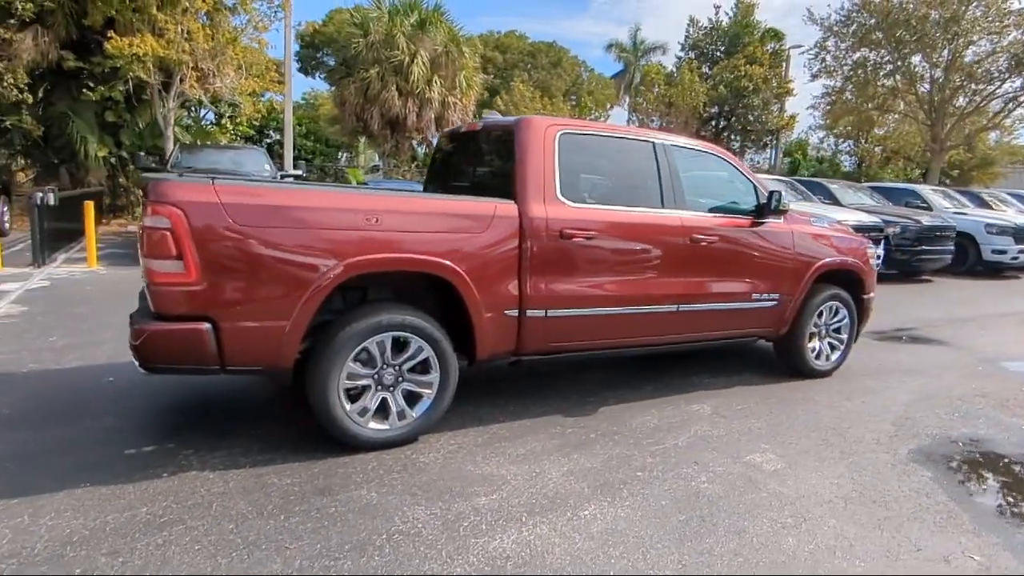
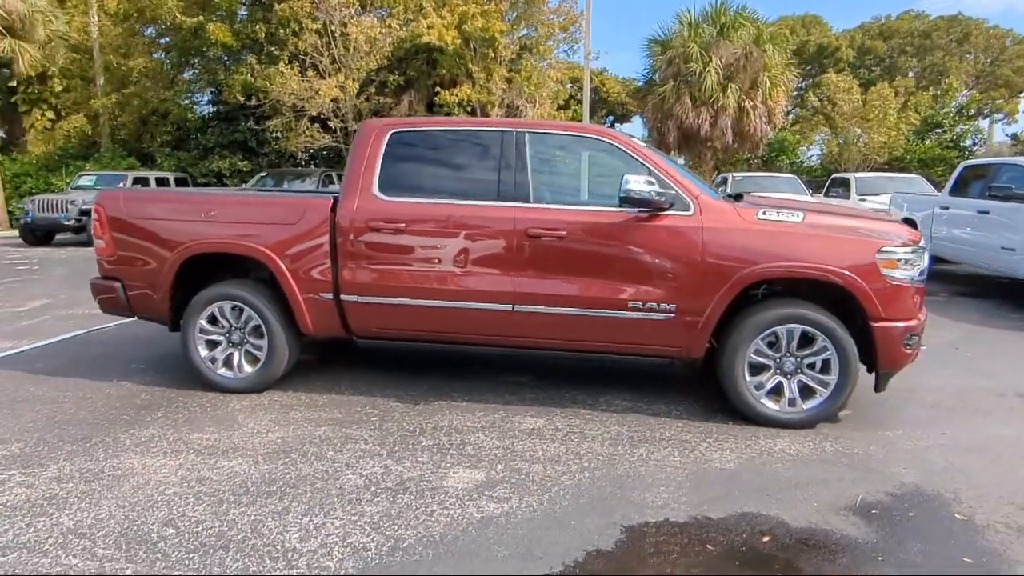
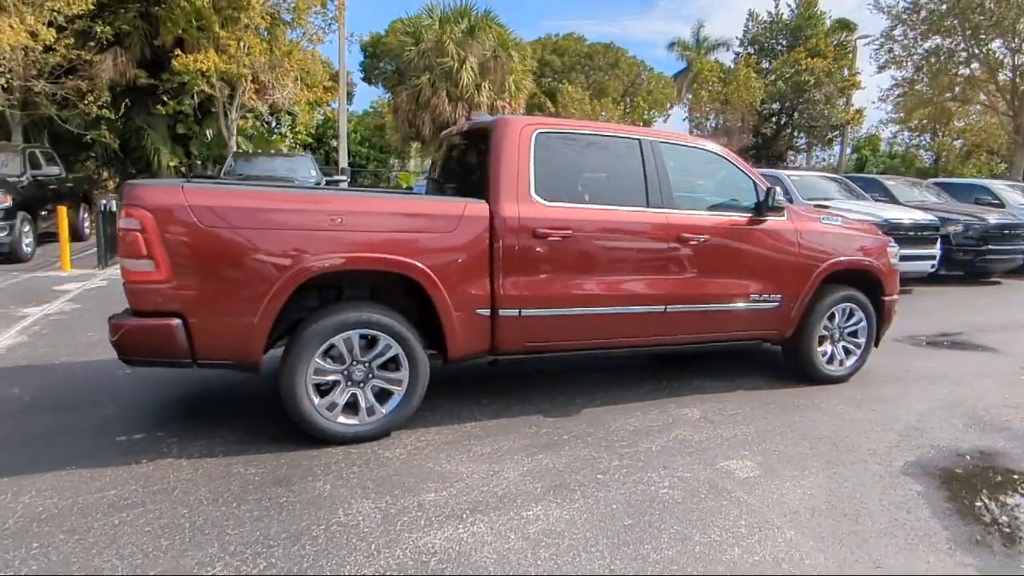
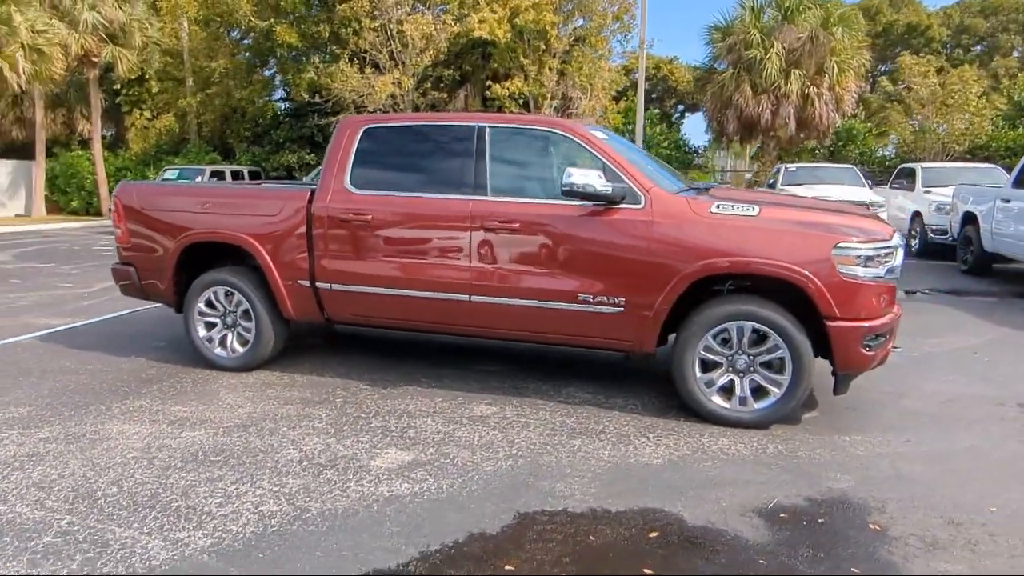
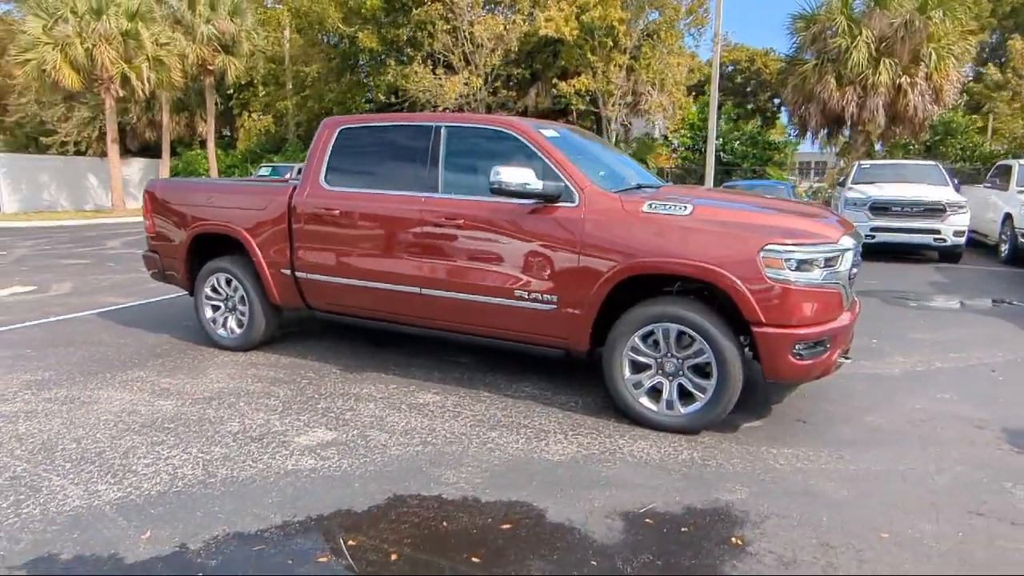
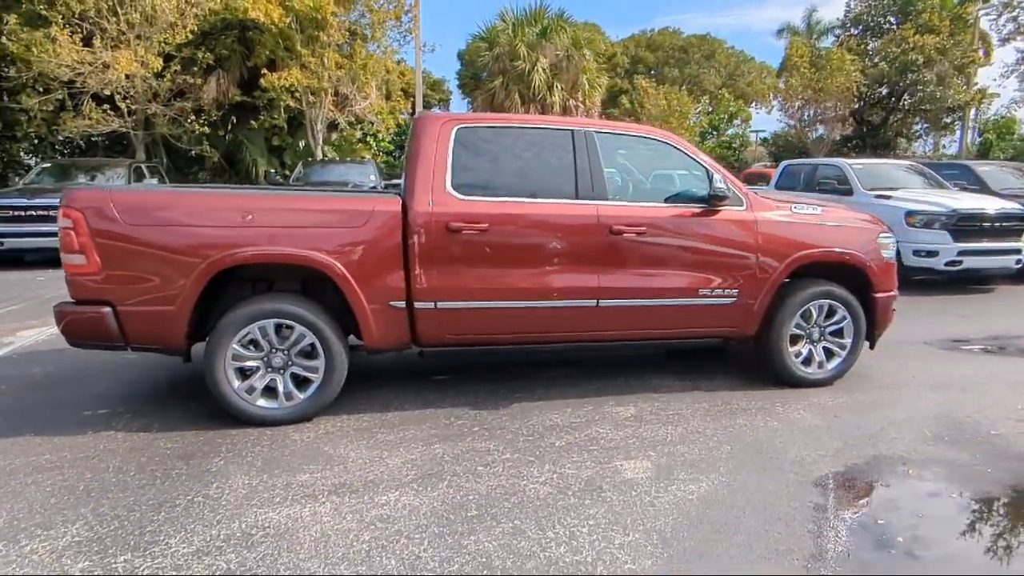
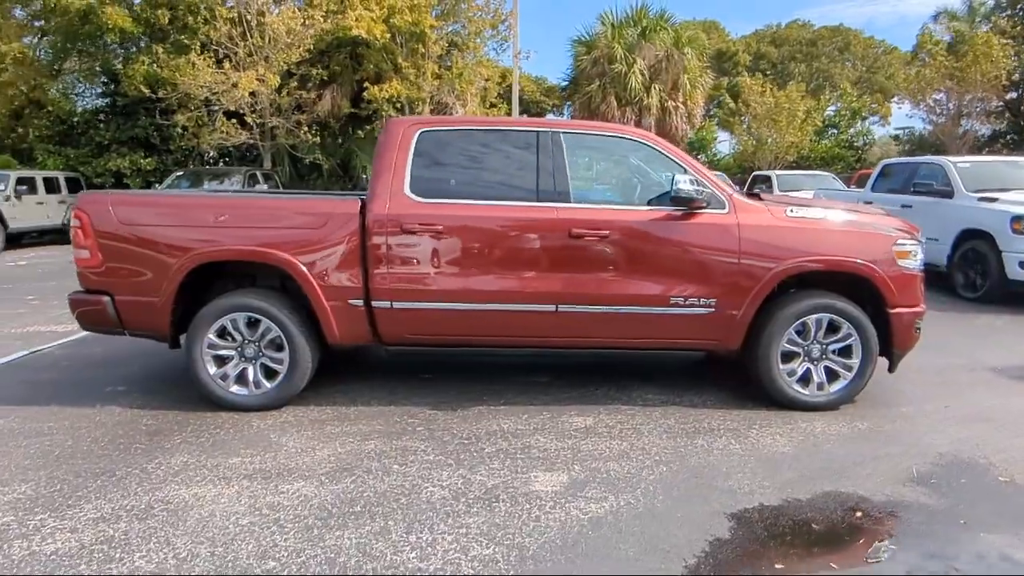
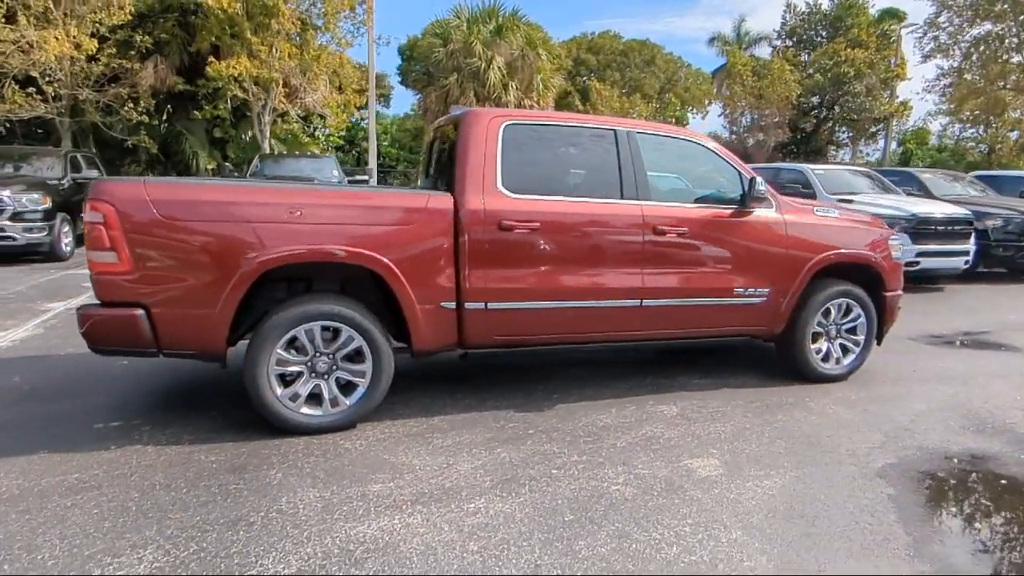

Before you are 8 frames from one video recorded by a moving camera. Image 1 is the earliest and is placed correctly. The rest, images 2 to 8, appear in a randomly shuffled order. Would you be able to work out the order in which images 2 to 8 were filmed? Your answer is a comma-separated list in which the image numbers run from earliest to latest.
3, 8, 6, 7, 2, 4, 5
